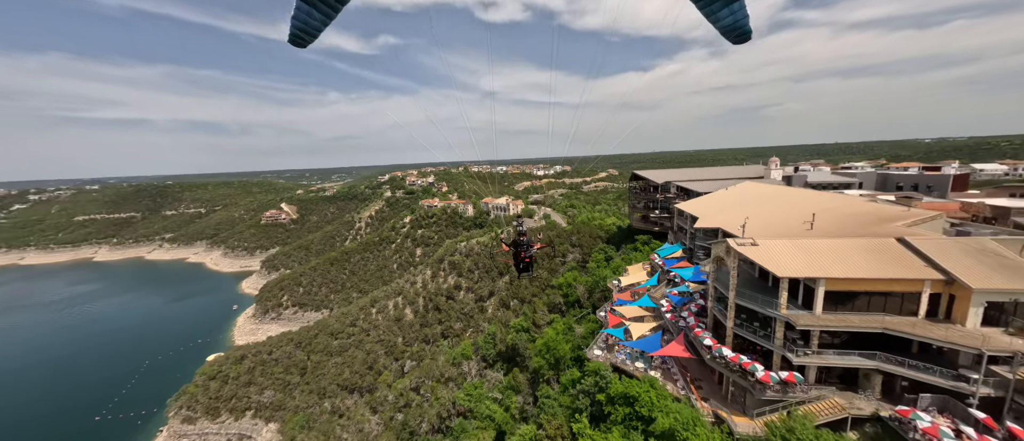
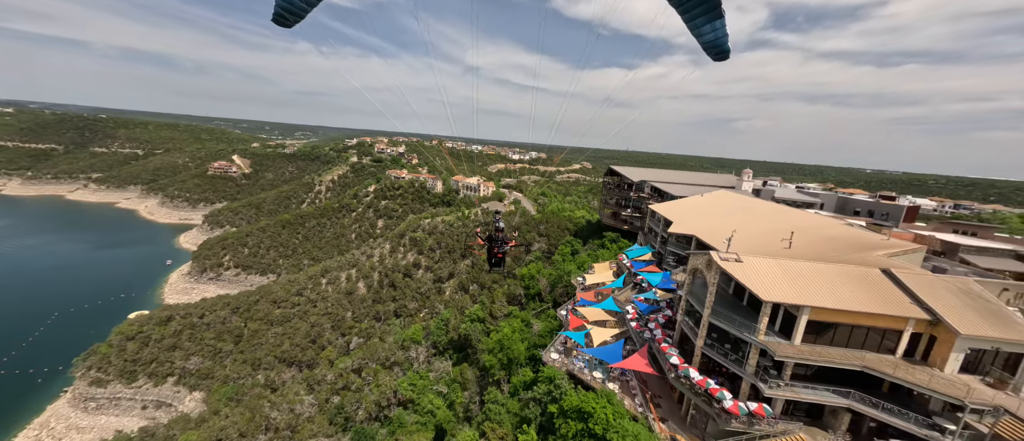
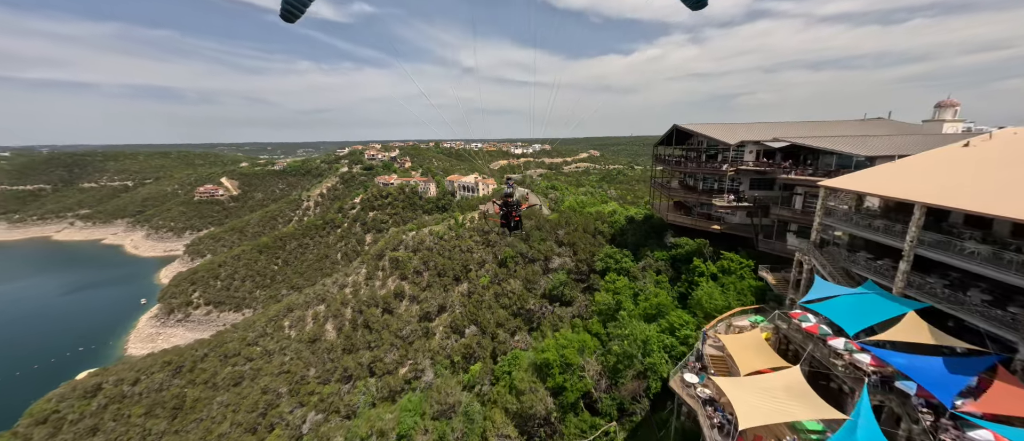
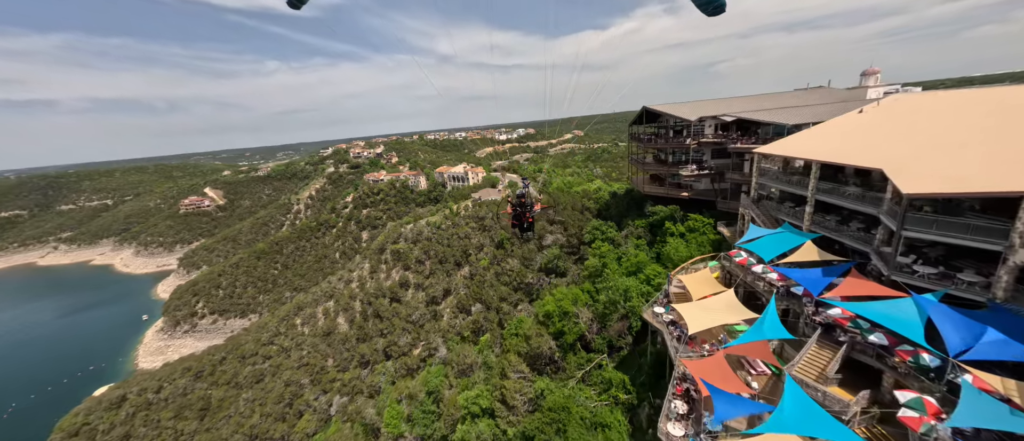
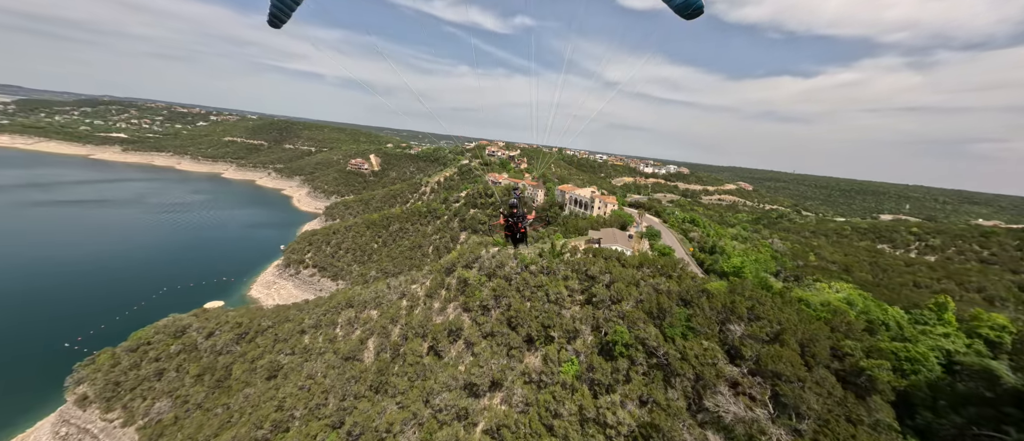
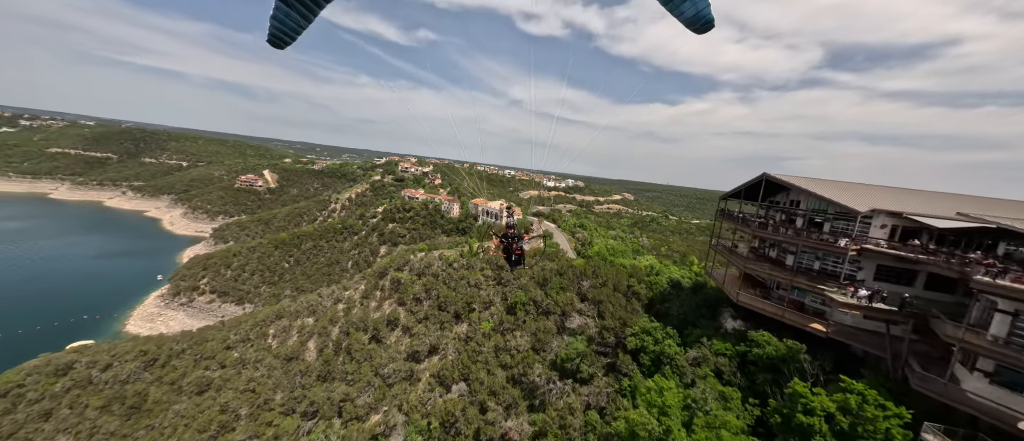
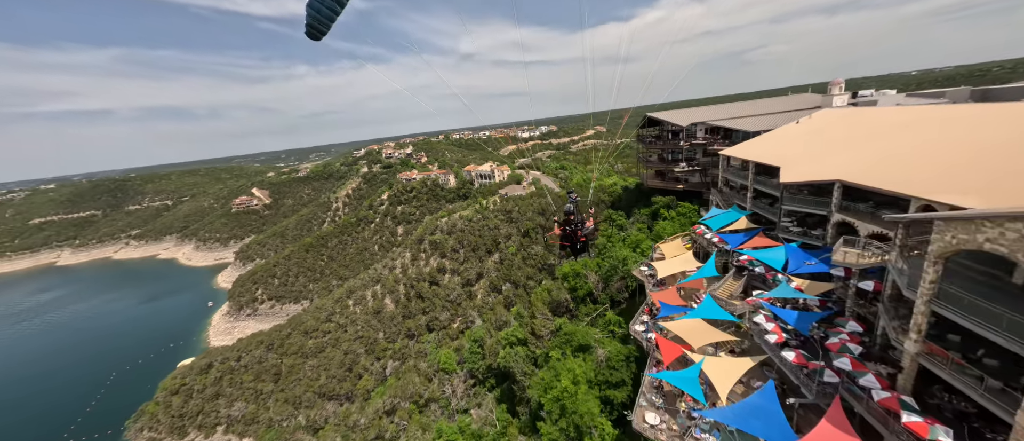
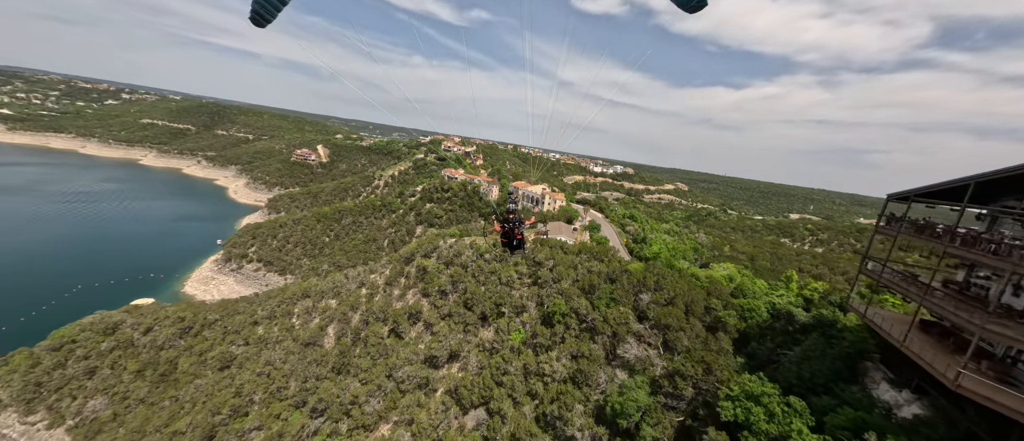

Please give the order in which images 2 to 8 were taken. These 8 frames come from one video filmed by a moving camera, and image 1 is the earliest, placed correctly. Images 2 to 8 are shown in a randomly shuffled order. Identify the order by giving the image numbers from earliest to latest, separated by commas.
2, 7, 4, 3, 6, 8, 5
